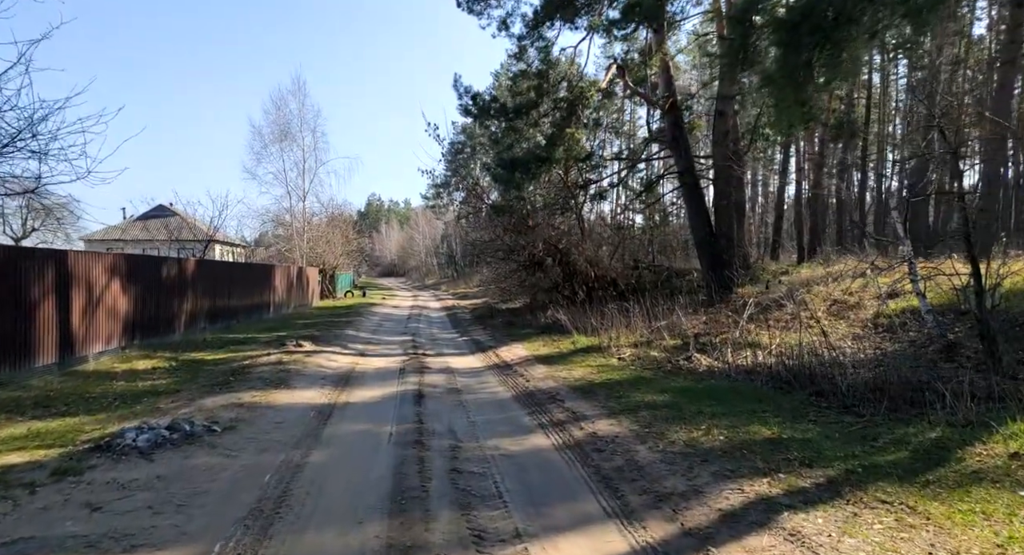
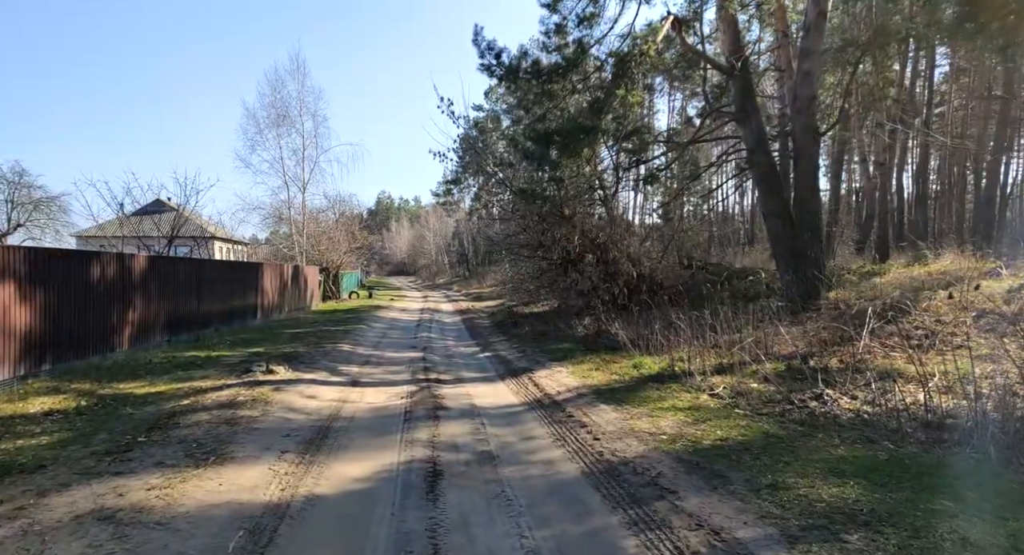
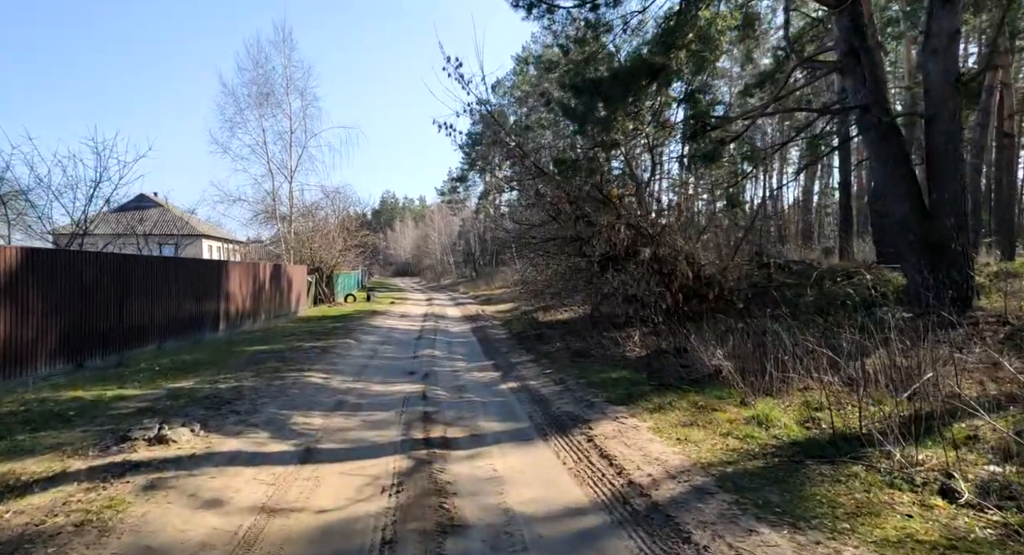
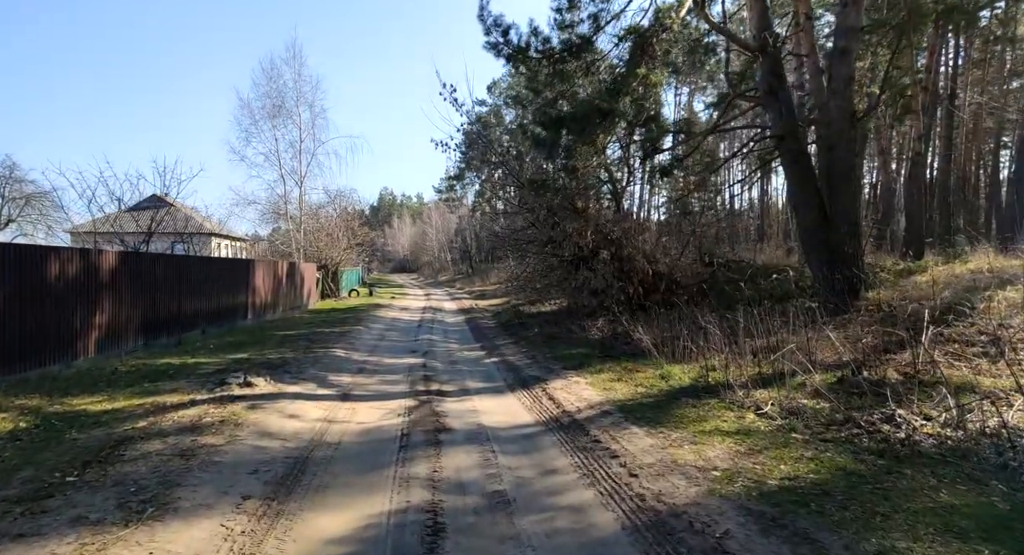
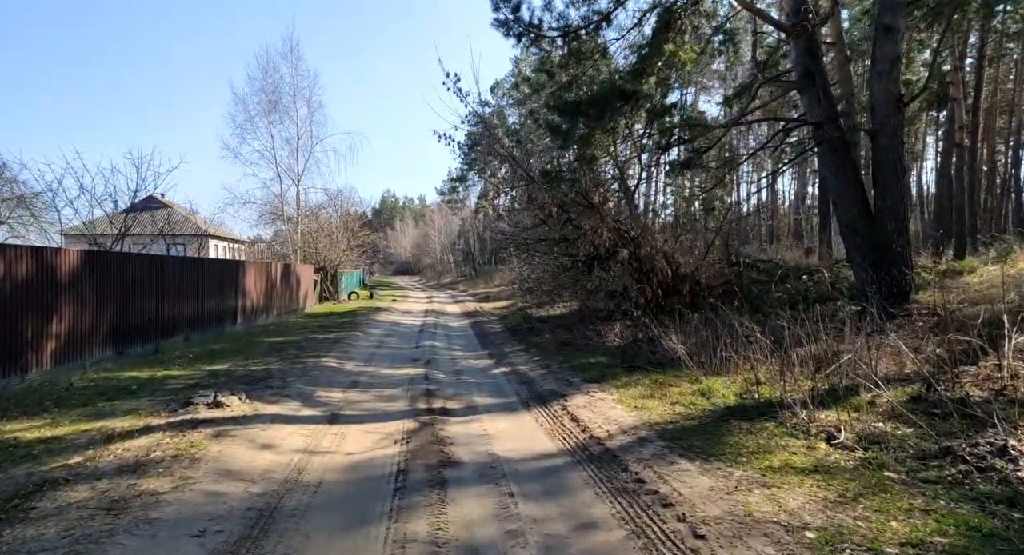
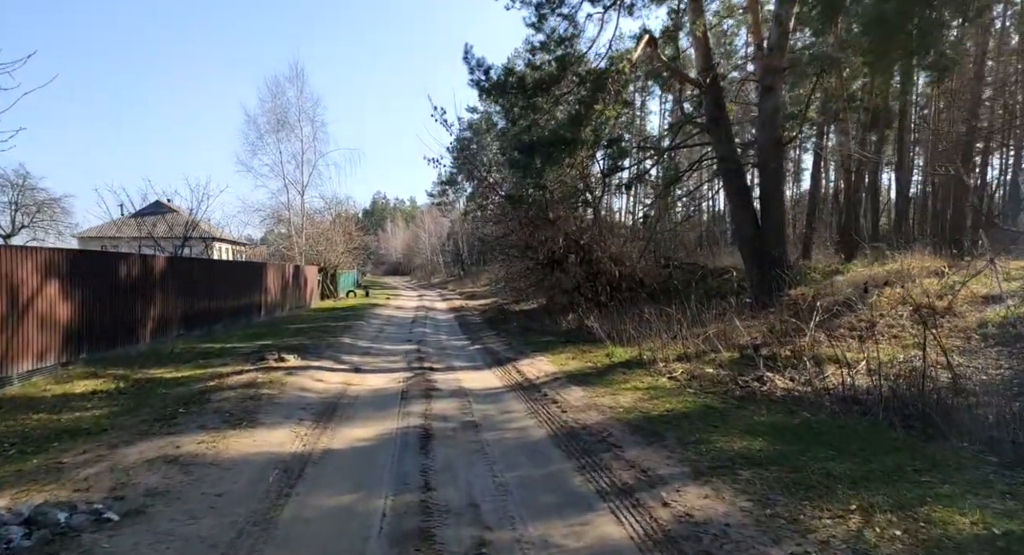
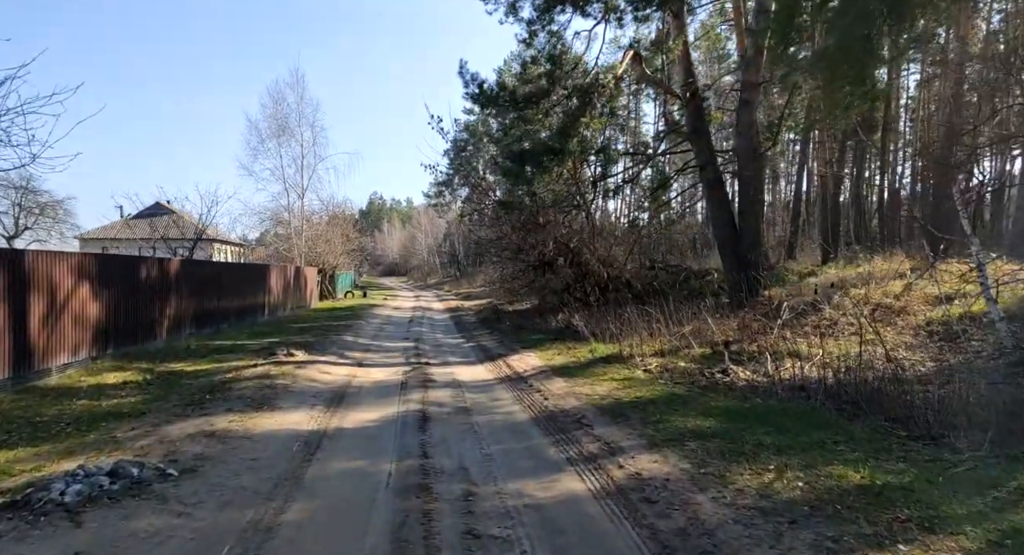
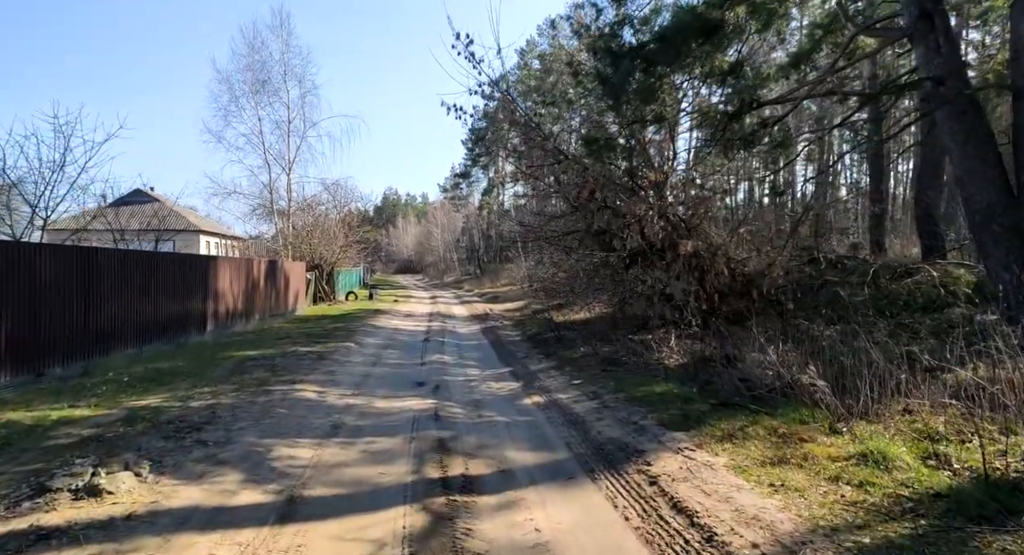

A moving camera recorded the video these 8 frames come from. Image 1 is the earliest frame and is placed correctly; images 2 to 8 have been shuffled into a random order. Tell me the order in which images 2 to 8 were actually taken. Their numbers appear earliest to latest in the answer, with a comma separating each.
7, 6, 2, 4, 5, 3, 8
